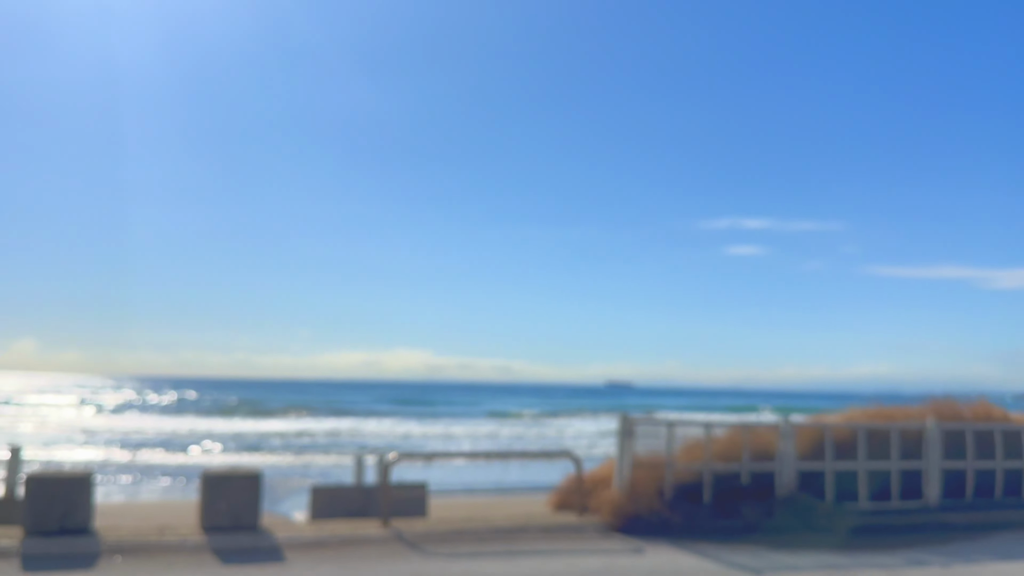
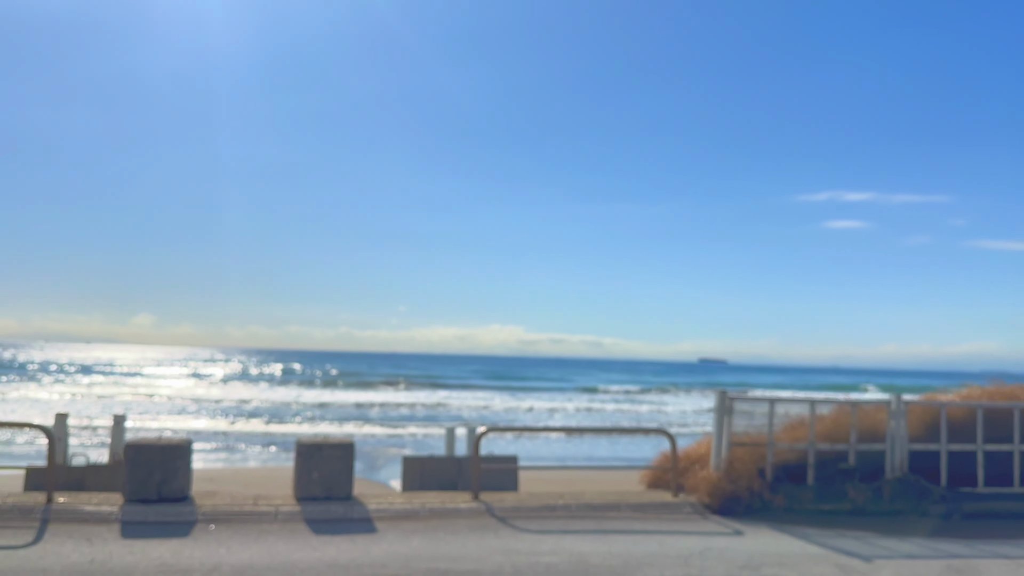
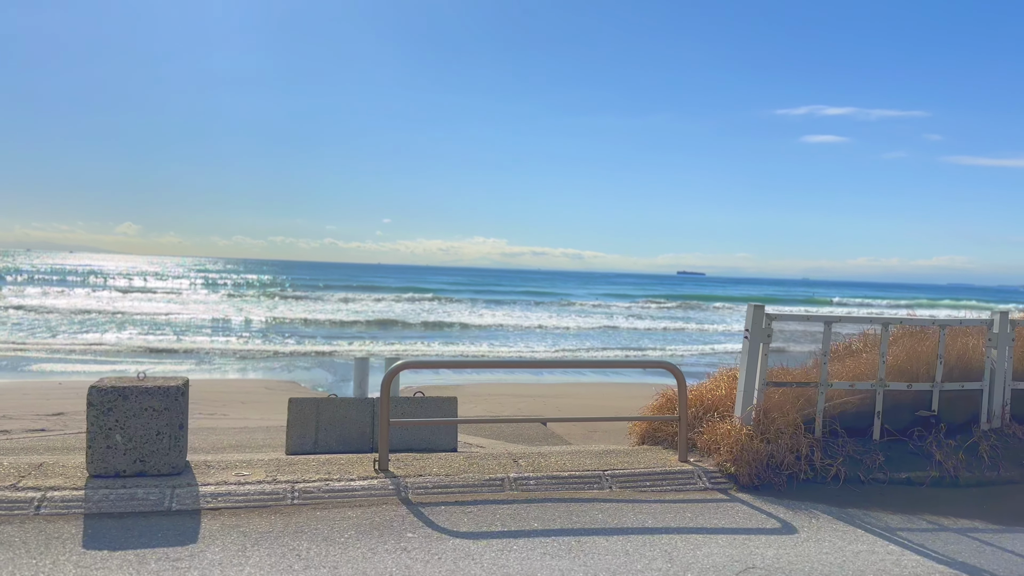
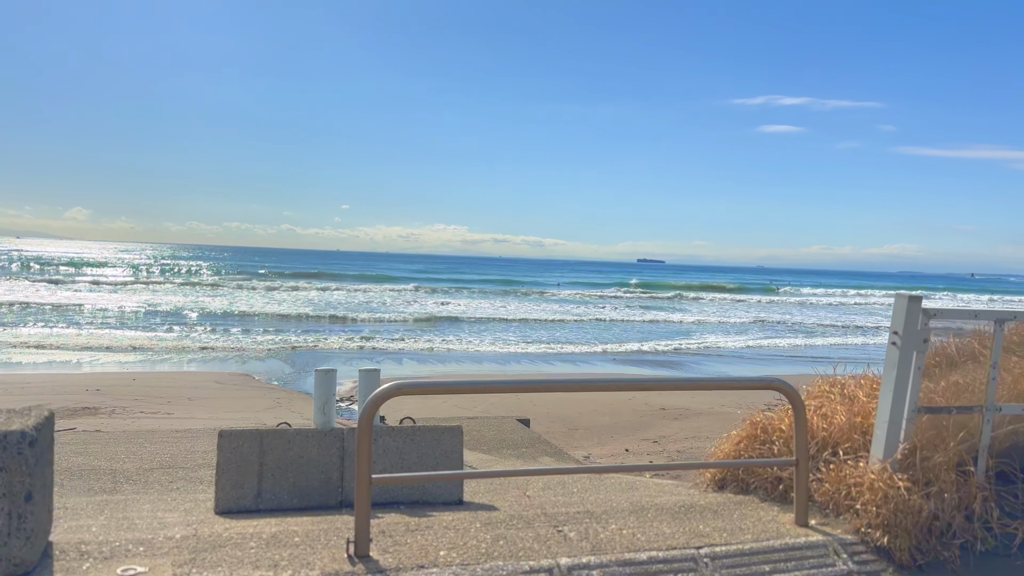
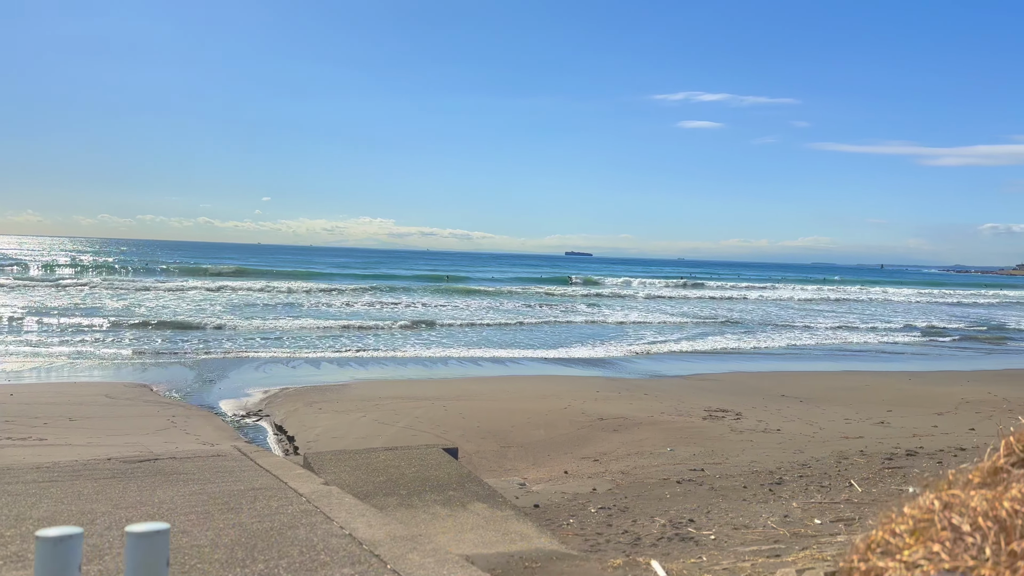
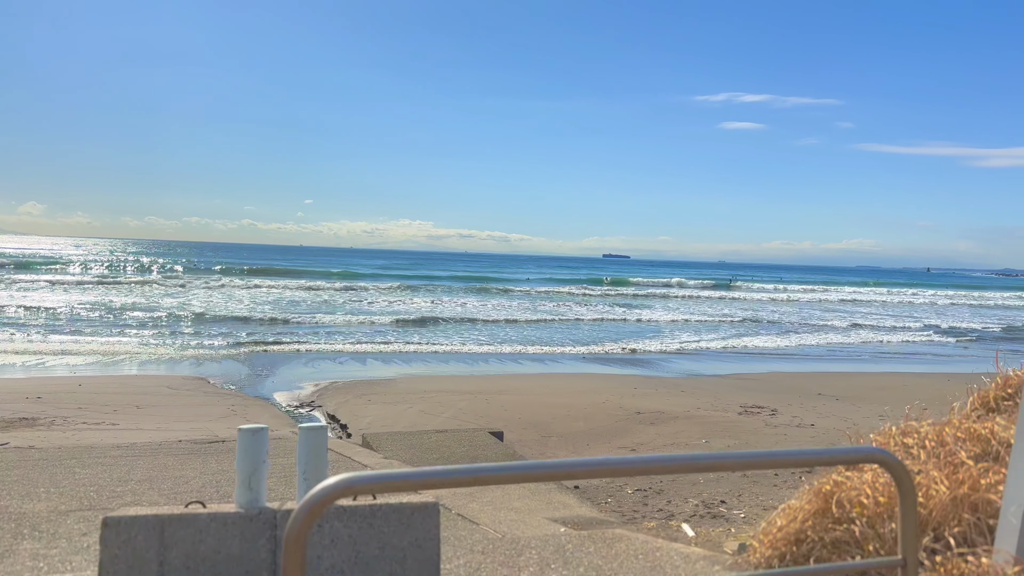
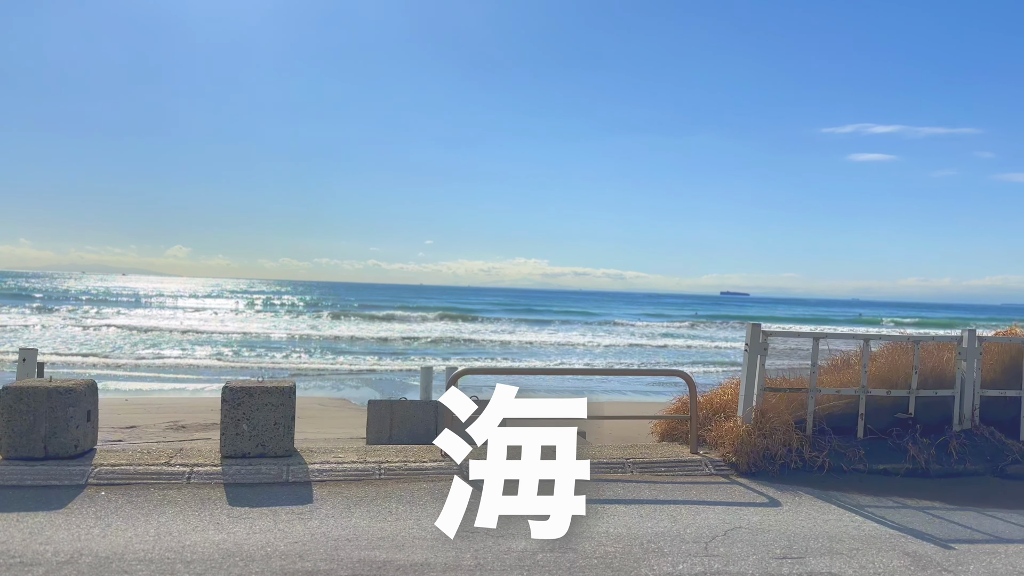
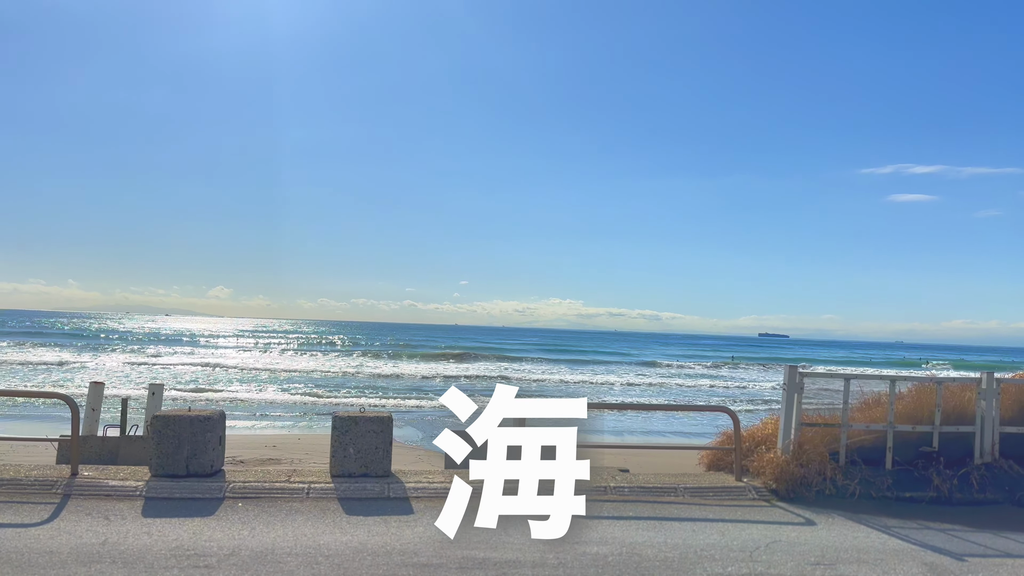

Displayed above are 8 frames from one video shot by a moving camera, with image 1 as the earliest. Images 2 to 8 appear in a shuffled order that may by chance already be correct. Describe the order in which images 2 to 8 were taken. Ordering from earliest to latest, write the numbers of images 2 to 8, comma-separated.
2, 8, 7, 3, 4, 6, 5
